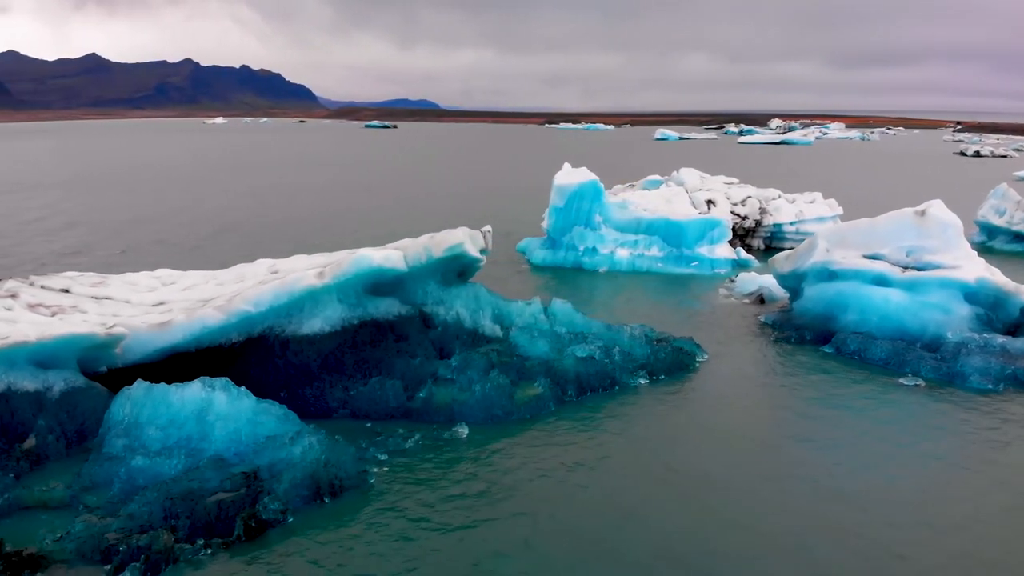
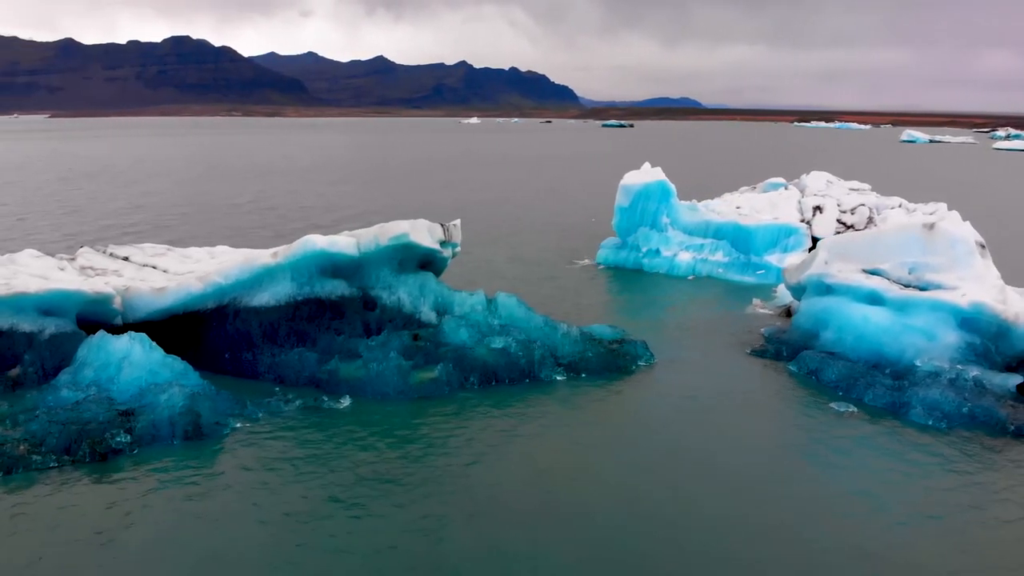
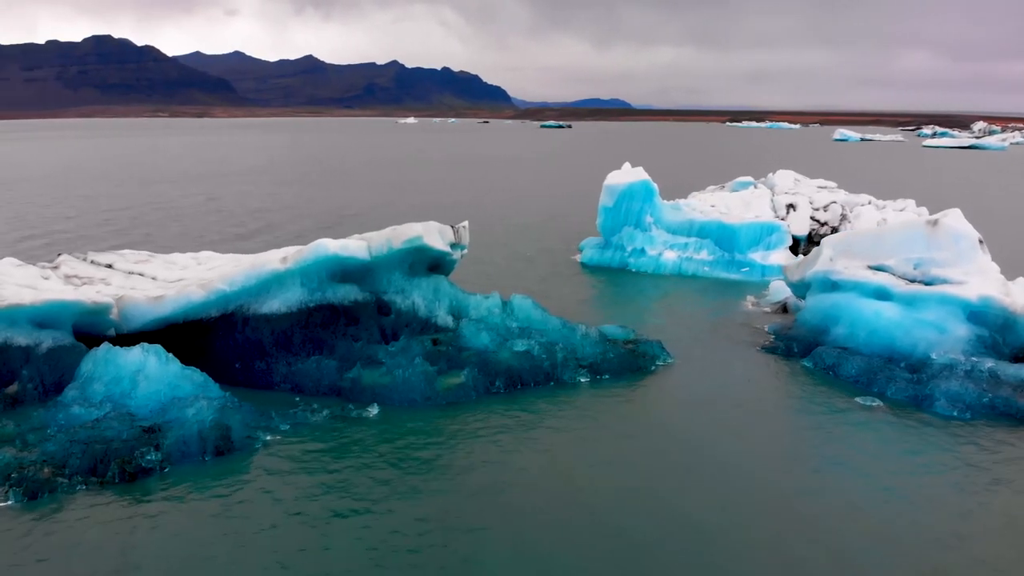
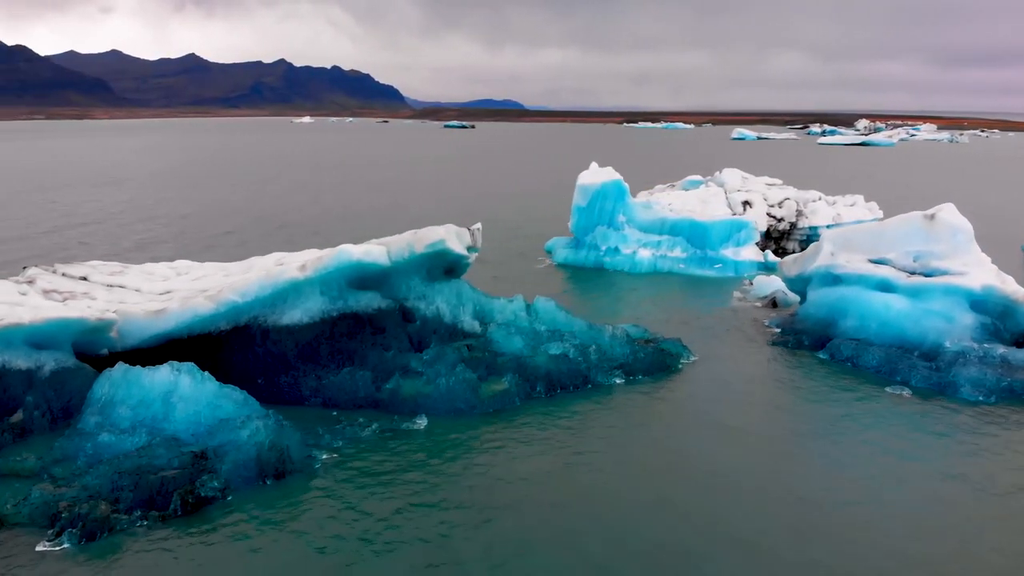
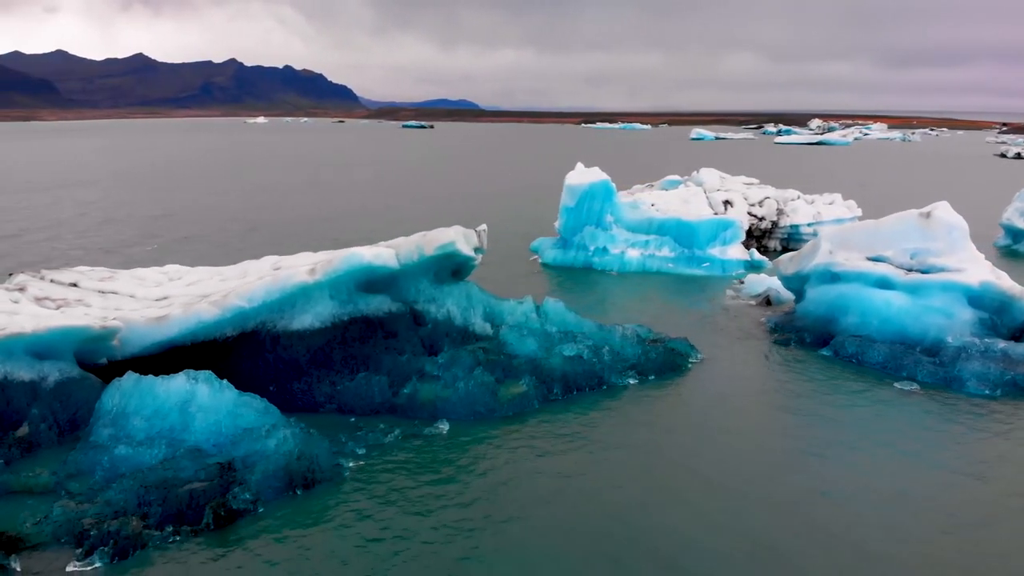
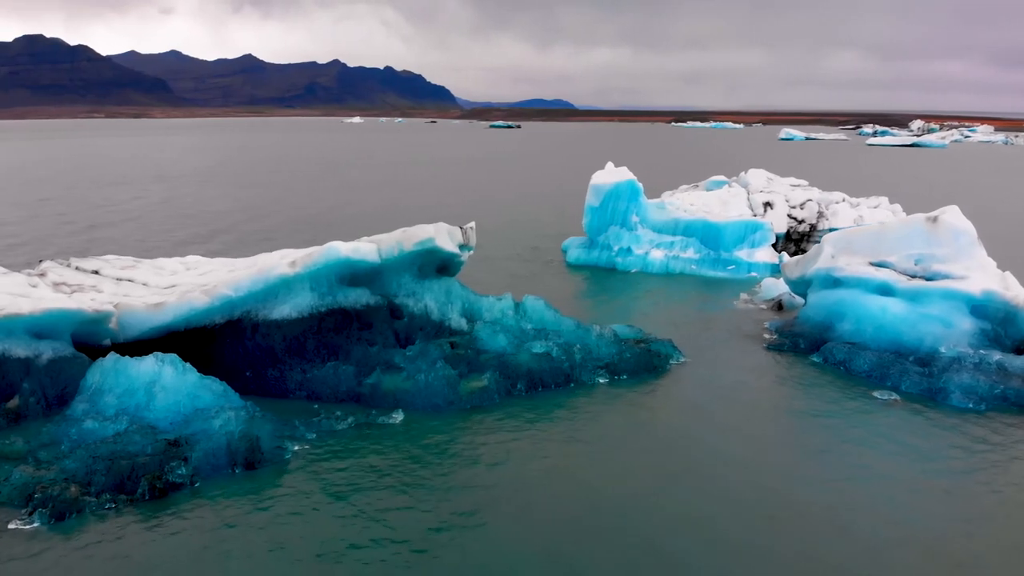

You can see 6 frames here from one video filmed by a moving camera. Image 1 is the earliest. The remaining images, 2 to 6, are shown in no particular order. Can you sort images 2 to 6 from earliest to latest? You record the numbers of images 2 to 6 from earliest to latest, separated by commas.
5, 4, 6, 3, 2
